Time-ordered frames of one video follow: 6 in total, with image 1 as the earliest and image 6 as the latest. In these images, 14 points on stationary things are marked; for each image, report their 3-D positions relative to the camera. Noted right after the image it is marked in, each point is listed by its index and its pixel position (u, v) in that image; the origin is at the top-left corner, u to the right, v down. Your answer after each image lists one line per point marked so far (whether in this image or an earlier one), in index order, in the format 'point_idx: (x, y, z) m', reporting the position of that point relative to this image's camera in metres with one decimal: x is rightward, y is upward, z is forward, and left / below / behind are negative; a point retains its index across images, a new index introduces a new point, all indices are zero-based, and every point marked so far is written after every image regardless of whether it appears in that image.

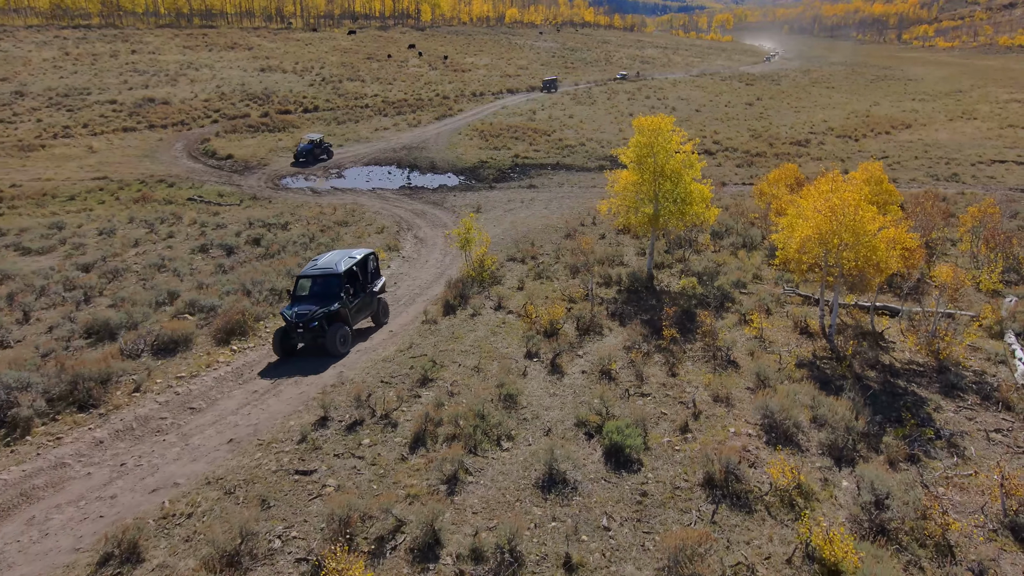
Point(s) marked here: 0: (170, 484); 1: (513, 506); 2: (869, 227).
0: (-6.4, -3.6, +9.9) m
1: (+0.1, -3.7, +8.9) m
2: (+10.1, +1.9, +14.1) m
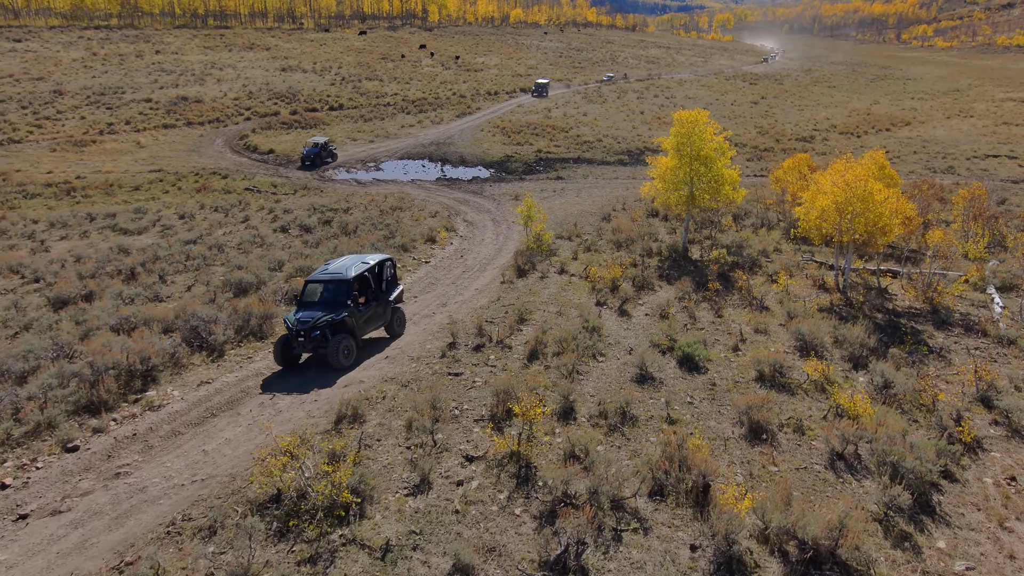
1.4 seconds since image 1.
0: (-3.8, -2.3, +13.1) m
1: (+2.6, -2.4, +12.1) m
2: (+12.6, +3.2, +17.3) m
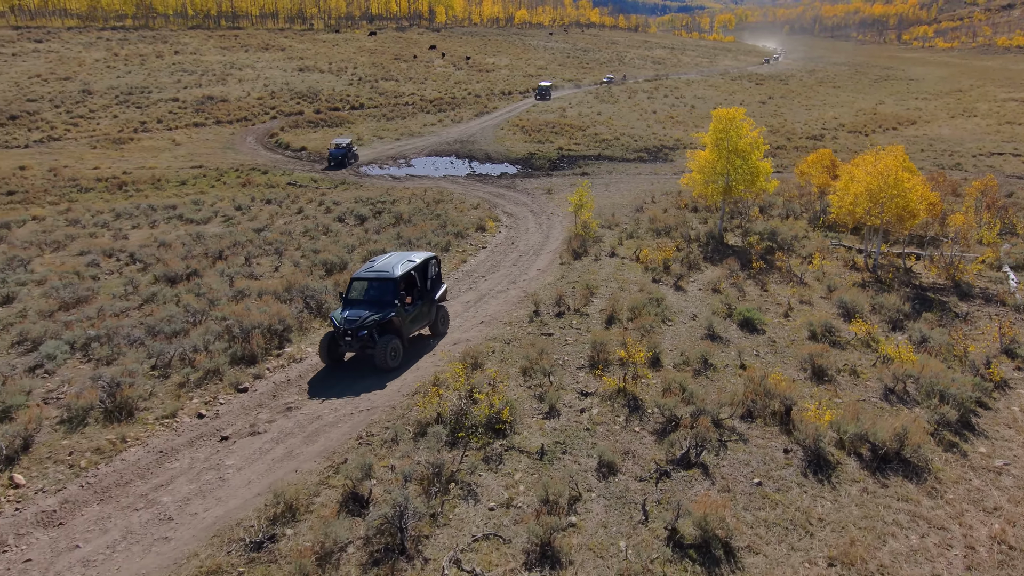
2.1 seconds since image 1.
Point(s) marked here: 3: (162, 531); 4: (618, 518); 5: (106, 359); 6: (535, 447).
0: (-1.3, -1.5, +15.1) m
1: (+5.1, -1.5, +14.1) m
2: (+15.1, +4.0, +19.3) m
3: (-5.8, -4.0, +8.4) m
4: (+1.8, -3.8, +8.3) m
5: (-10.9, -1.9, +13.6) m
6: (+0.5, -3.1, +10.1) m
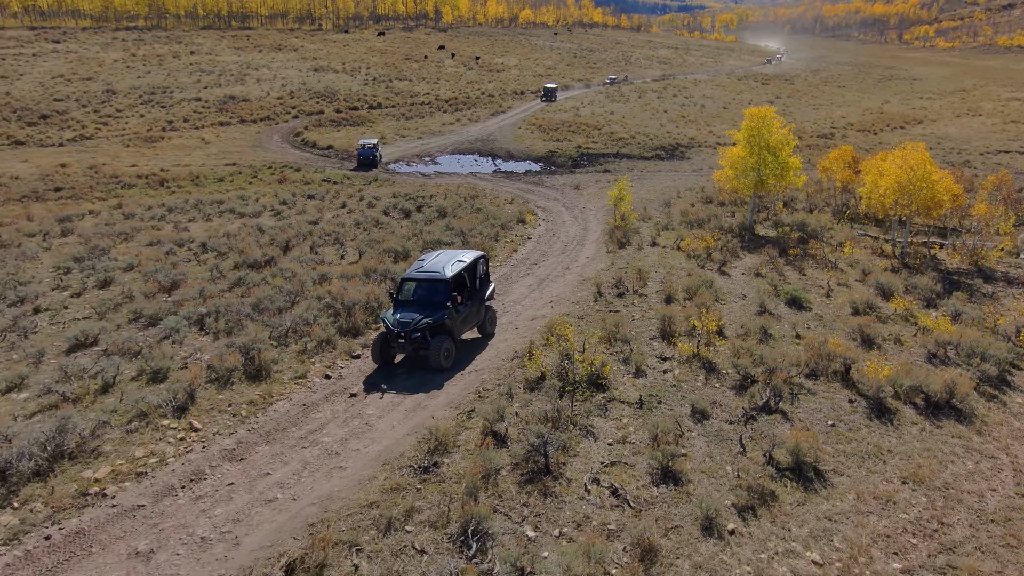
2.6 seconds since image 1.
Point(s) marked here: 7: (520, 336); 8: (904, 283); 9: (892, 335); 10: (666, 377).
0: (+1.0, -0.9, +16.7) m
1: (+7.4, -0.9, +15.7) m
2: (+17.4, +4.7, +20.9) m
3: (-3.5, -3.4, +10.0) m
4: (+4.1, -3.2, +9.9) m
5: (-8.5, -1.3, +15.2) m
6: (+2.8, -2.5, +11.6) m
7: (+0.2, -1.4, +15.1) m
8: (+14.1, +0.2, +18.1) m
9: (+10.8, -1.3, +14.3) m
10: (+3.8, -2.2, +12.5) m
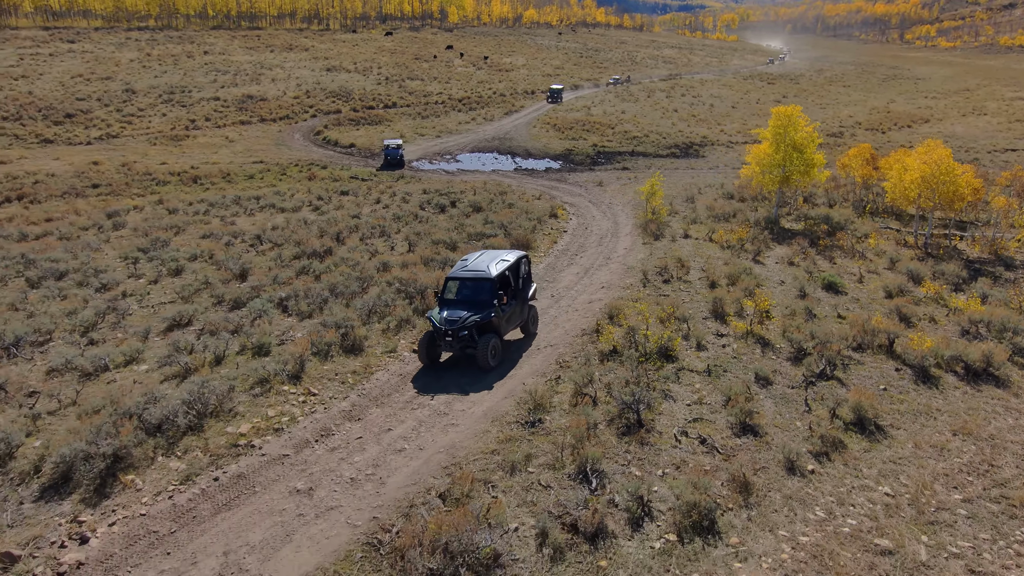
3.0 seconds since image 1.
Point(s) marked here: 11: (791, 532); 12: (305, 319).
0: (+3.0, -0.4, +18.0) m
1: (+9.4, -0.4, +16.9) m
2: (+19.4, +5.2, +22.2) m
3: (-1.5, -2.9, +11.3) m
4: (+6.2, -2.7, +11.2) m
5: (-6.5, -0.8, +16.4) m
6: (+4.8, -2.0, +12.9) m
7: (+2.3, -0.9, +16.4) m
8: (+16.1, +0.7, +19.3) m
9: (+12.8, -0.8, +15.6) m
10: (+5.9, -1.7, +13.8) m
11: (+4.5, -3.9, +8.1) m
12: (-6.6, -1.0, +16.1) m
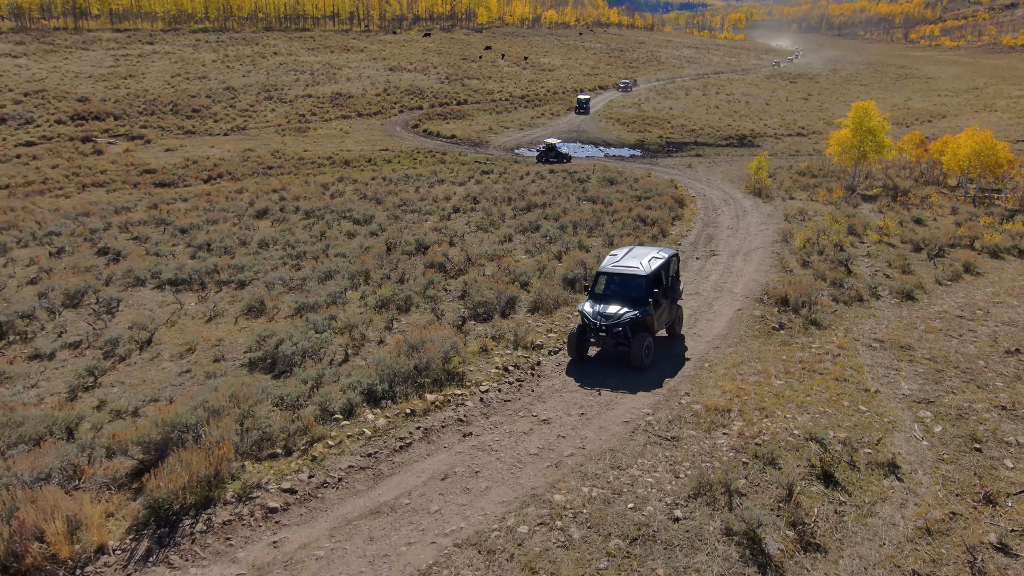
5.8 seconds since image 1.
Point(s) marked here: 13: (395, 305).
0: (+13.5, +3.2, +27.1) m
1: (+20.0, +3.2, +26.1) m
2: (+30.0, +8.7, +31.3) m
3: (+9.1, +0.6, +20.4) m
4: (+16.7, +0.9, +20.3) m
5: (+4.0, +2.7, +25.5) m
6: (+15.4, +1.5, +22.0) m
7: (+12.8, +2.7, +25.5) m
8: (+26.6, +4.3, +28.5) m
9: (+23.4, +2.7, +24.7) m
10: (+16.4, +1.9, +22.9) m
11: (+15.1, -0.4, +17.3) m
12: (+3.9, +2.6, +25.3) m
13: (-4.0, -0.6, +16.9) m
